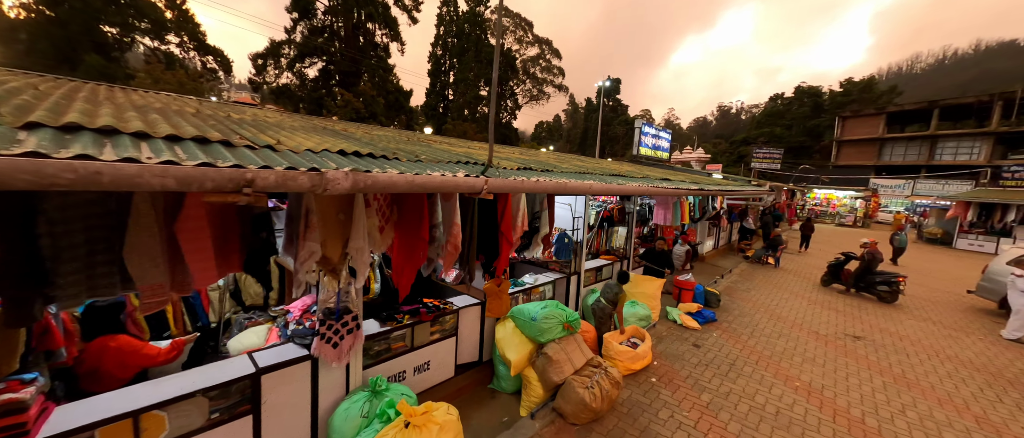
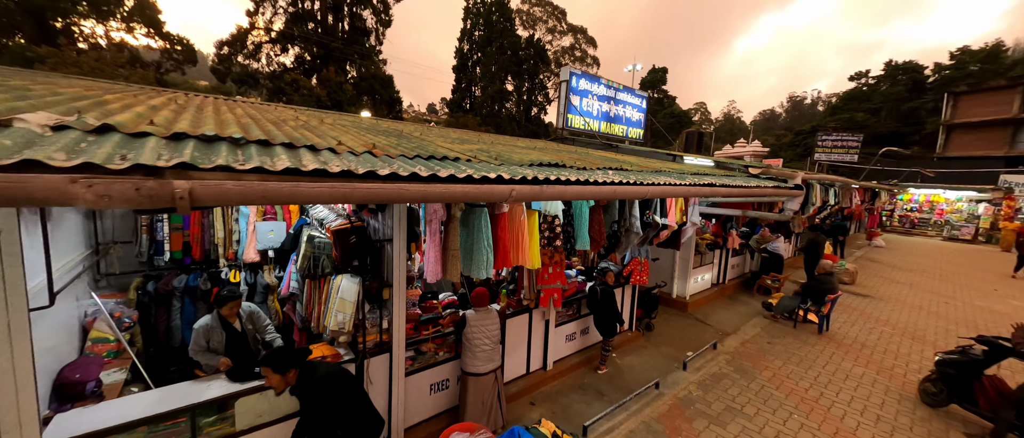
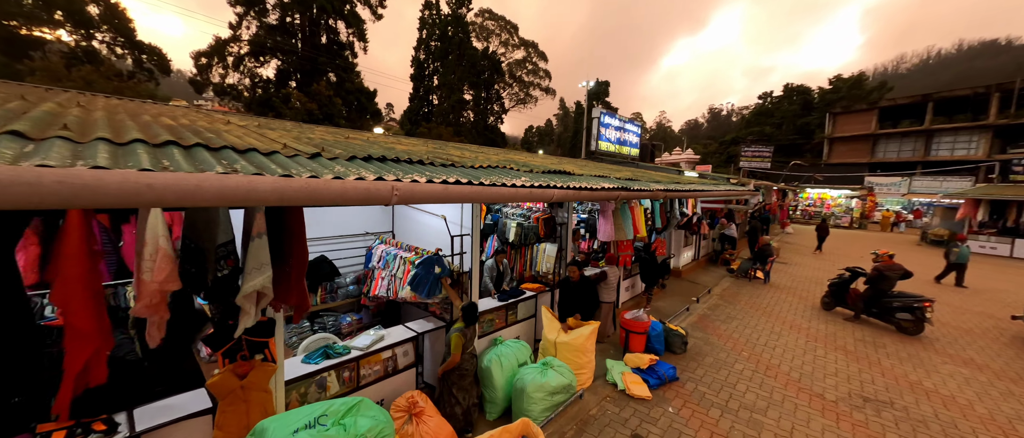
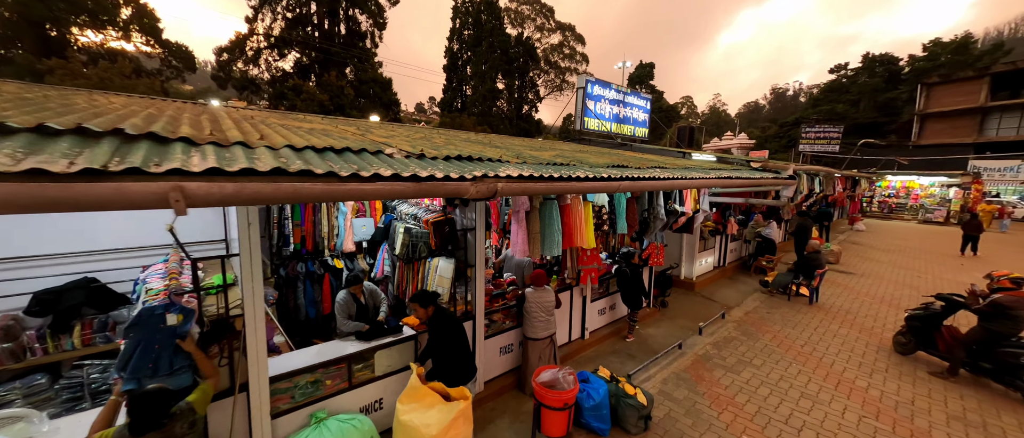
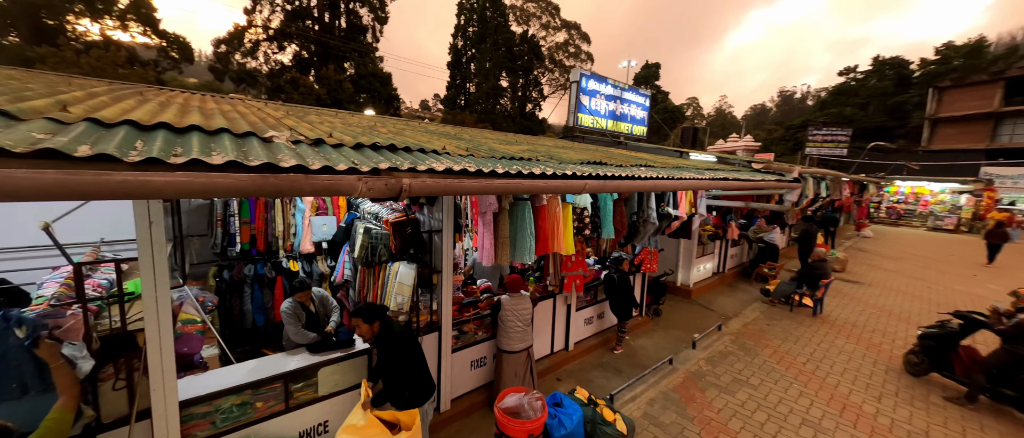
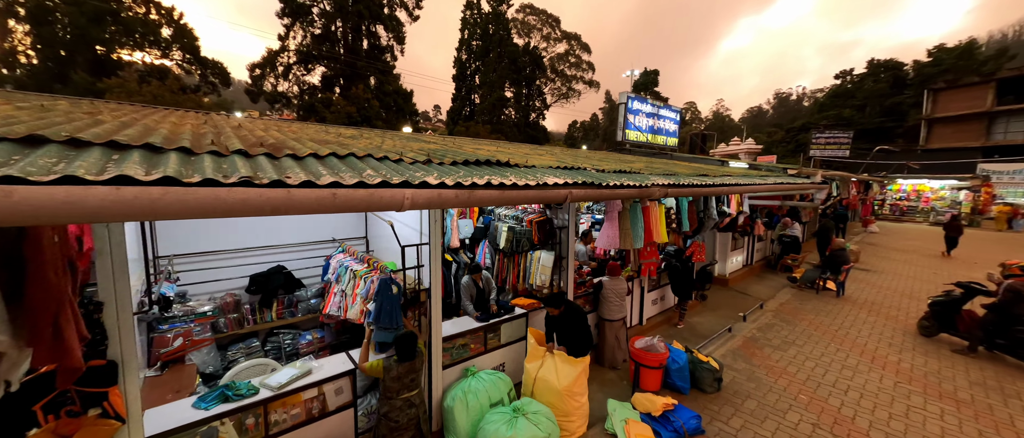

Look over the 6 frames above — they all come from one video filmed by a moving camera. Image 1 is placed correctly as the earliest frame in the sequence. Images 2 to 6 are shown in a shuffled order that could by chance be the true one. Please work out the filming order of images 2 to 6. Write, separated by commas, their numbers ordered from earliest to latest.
3, 6, 4, 5, 2
